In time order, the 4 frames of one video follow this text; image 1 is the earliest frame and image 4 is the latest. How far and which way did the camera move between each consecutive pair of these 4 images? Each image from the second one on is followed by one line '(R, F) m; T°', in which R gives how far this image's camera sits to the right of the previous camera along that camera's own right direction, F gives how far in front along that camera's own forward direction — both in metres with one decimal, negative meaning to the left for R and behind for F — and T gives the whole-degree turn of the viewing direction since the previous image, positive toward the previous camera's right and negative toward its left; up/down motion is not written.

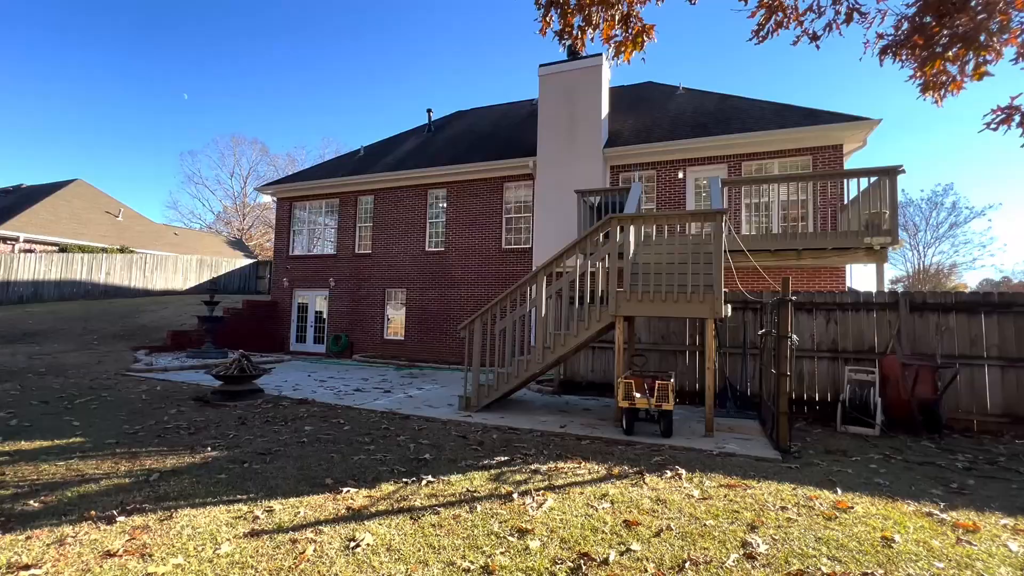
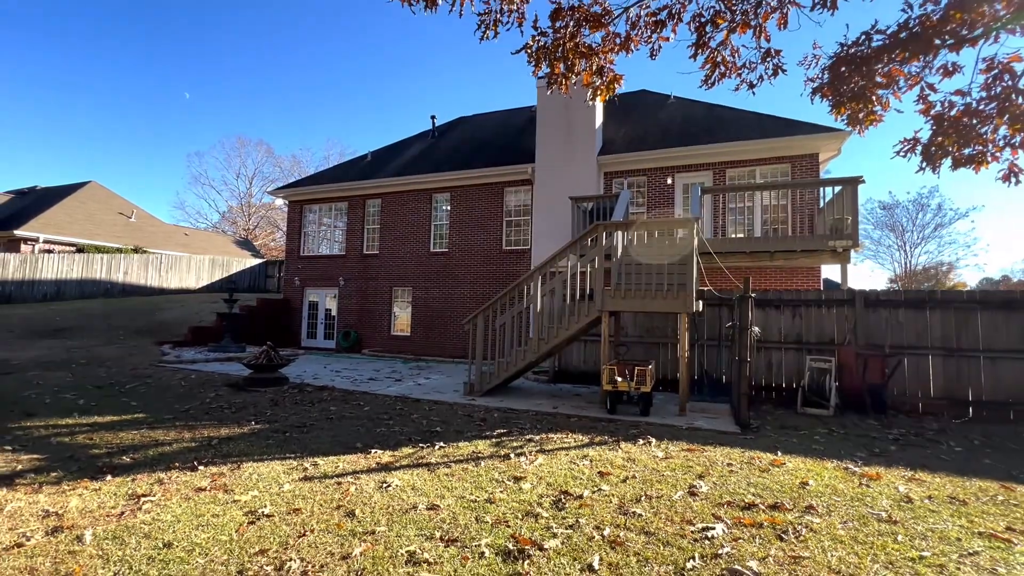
(0.0, -0.9) m; 0°
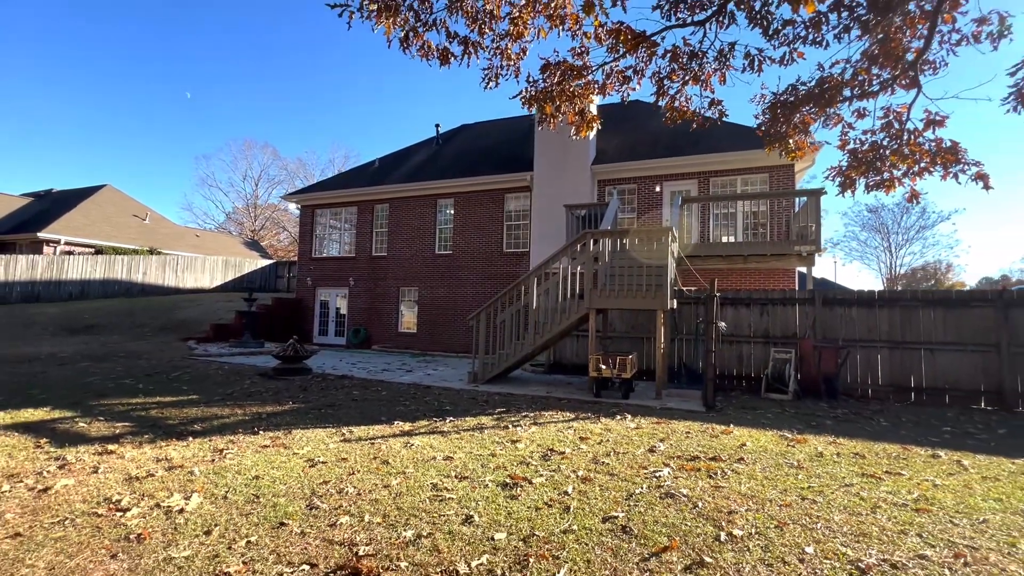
(0.0, -1.0) m; 0°
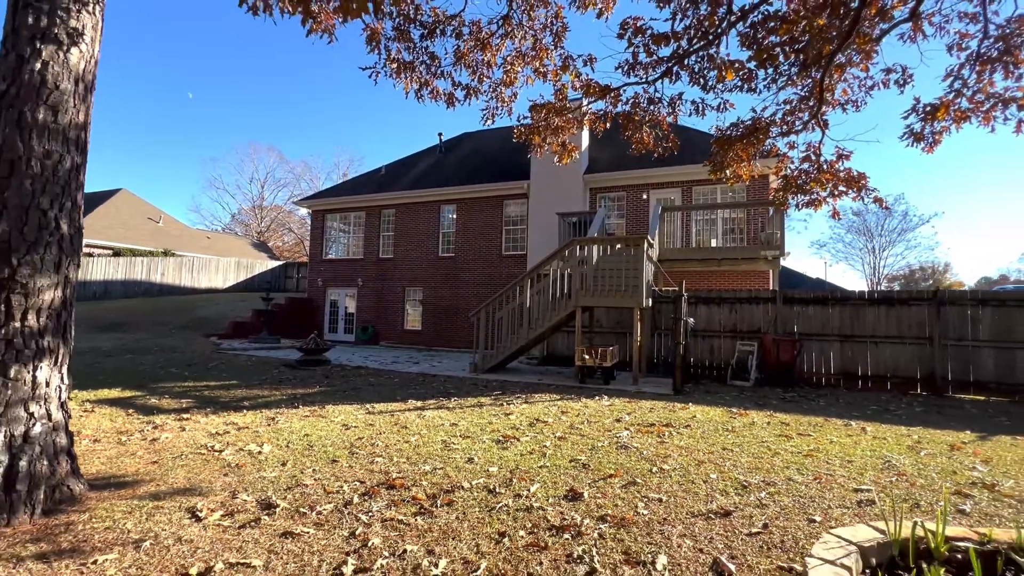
(+0.1, -1.1) m; 0°
